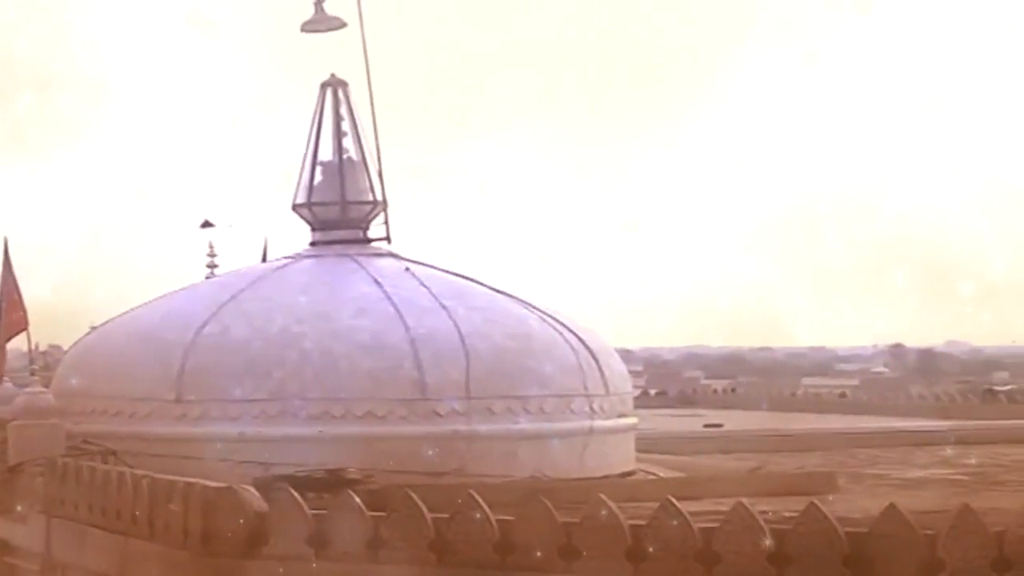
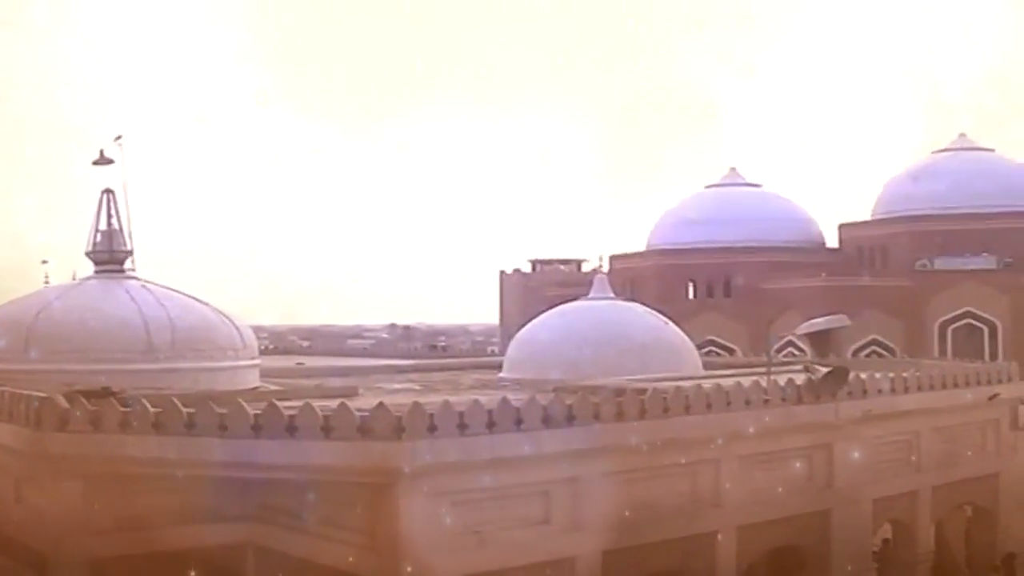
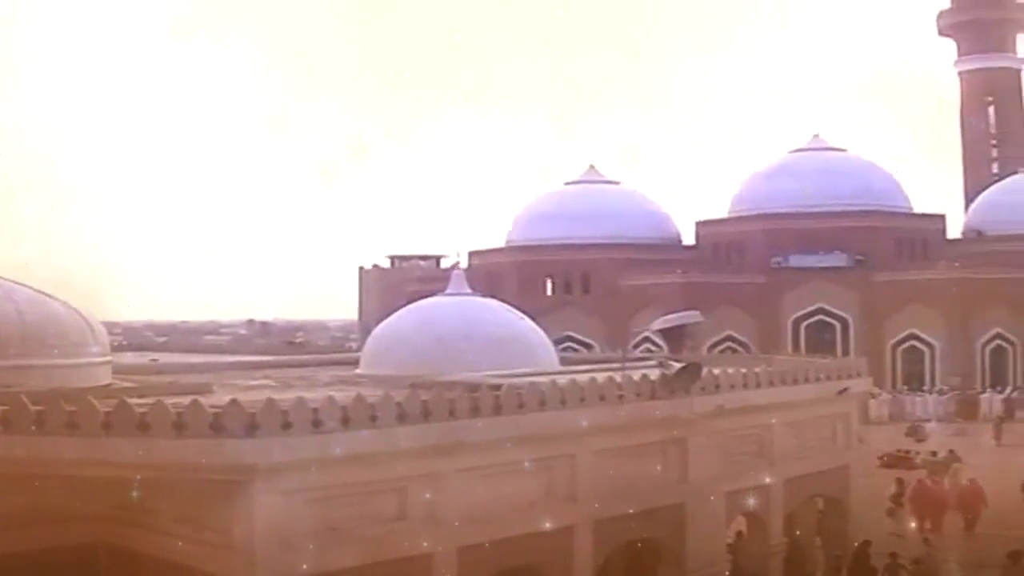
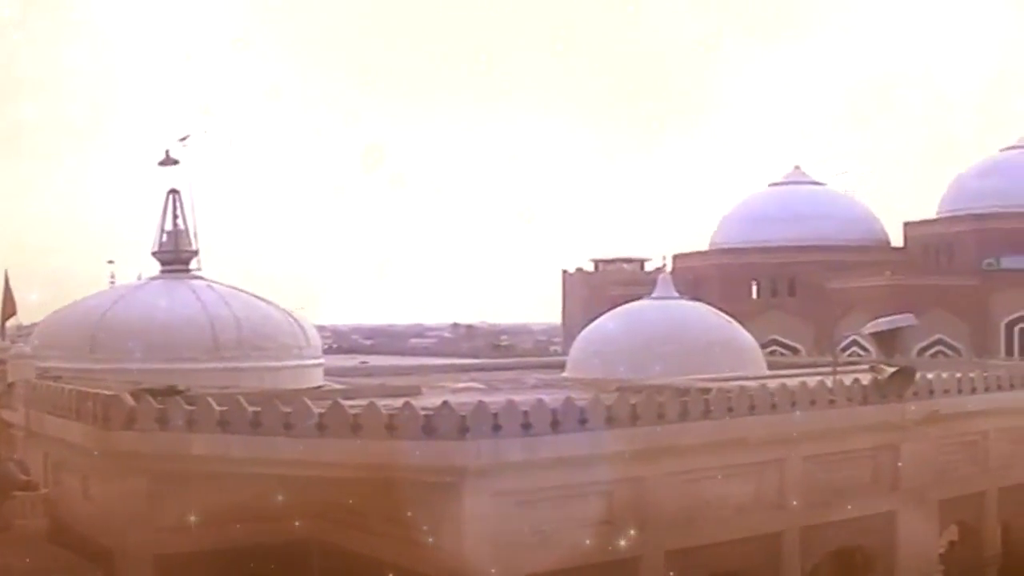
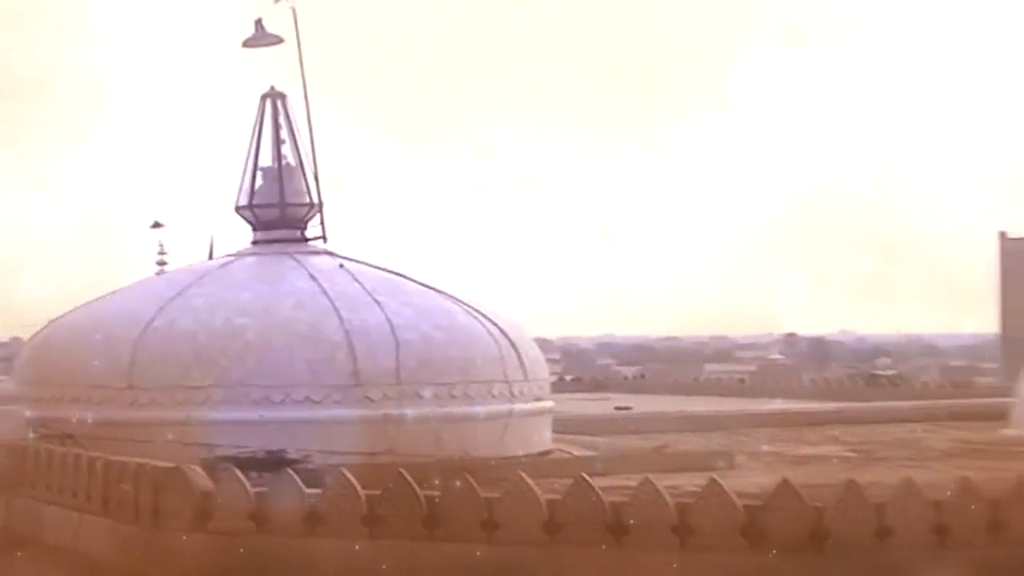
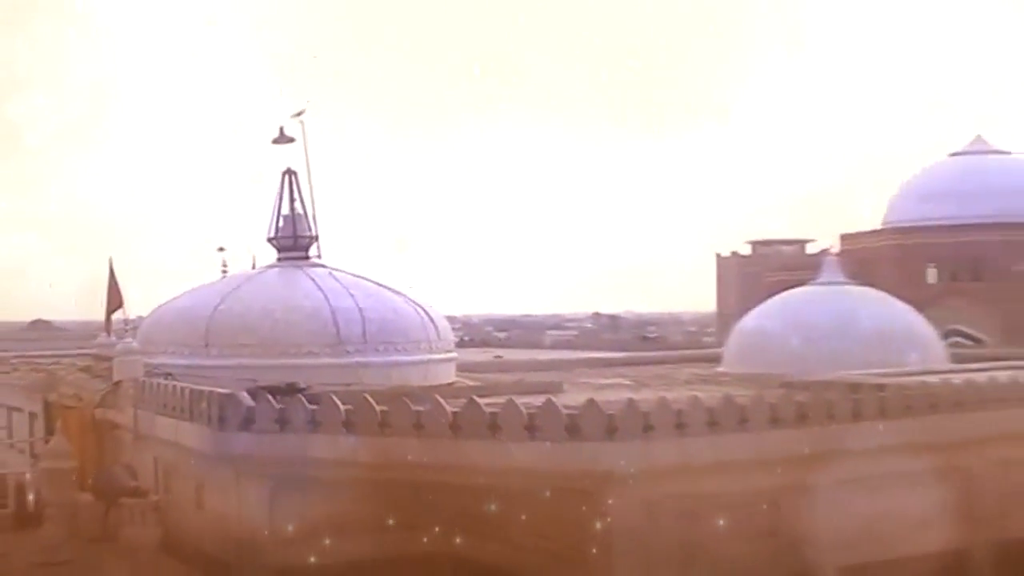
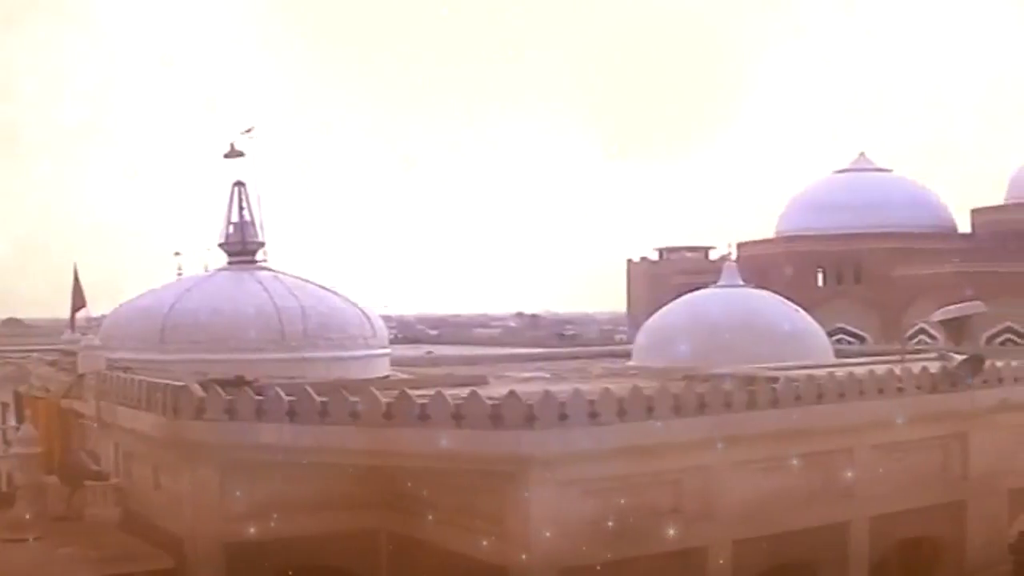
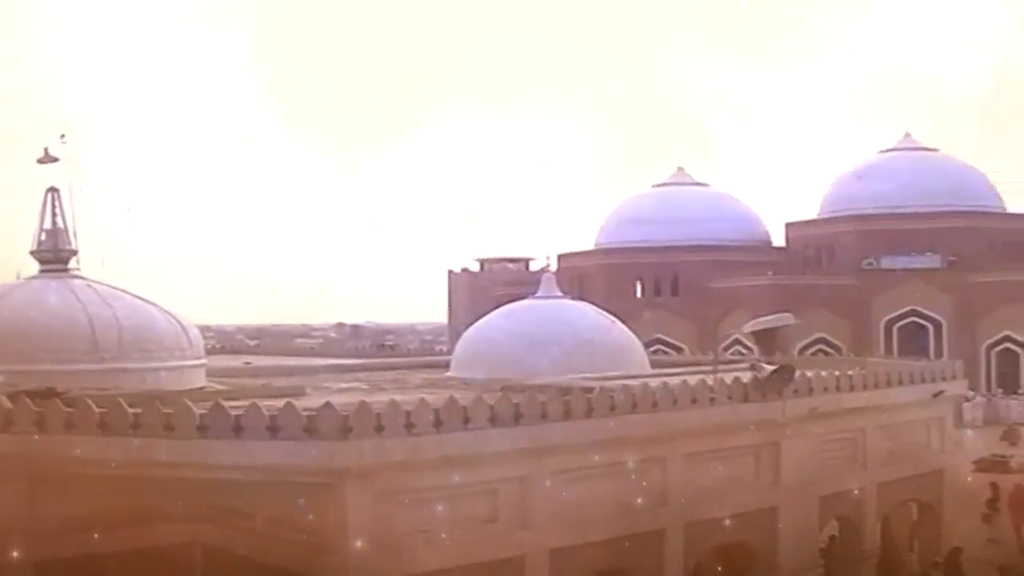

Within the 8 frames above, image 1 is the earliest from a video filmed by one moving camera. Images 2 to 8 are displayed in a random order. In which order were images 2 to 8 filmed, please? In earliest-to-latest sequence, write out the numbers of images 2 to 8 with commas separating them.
5, 6, 7, 4, 2, 8, 3
